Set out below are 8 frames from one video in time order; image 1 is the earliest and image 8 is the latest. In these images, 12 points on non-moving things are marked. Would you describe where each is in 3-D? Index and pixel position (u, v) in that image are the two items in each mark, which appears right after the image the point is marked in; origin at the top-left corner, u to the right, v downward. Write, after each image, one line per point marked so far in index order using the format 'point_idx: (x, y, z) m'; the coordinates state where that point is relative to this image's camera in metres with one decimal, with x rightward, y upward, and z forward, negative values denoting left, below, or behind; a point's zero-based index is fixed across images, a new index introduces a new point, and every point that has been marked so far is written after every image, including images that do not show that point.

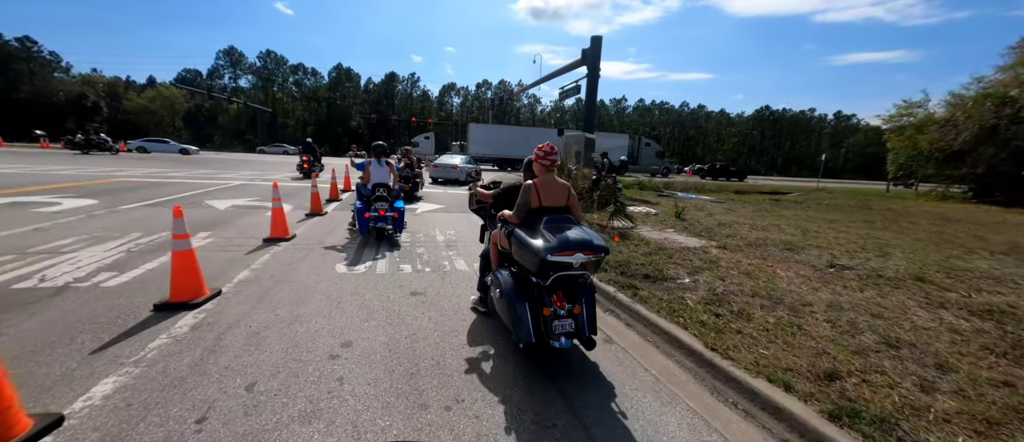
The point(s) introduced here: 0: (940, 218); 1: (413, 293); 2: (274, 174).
0: (+16.0, +0.1, +13.3) m
1: (-1.2, -0.8, +4.1) m
2: (-11.8, +2.3, +17.4) m
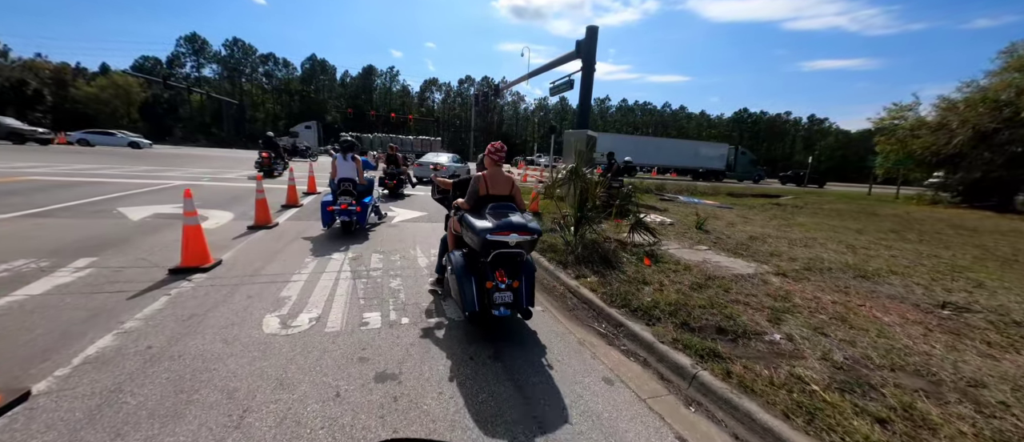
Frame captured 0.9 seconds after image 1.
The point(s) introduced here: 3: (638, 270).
0: (+15.7, -0.2, +12.6) m
1: (-1.0, -1.1, +2.6) m
2: (-12.3, +2.1, +15.3) m
3: (+1.8, -0.7, +5.0) m
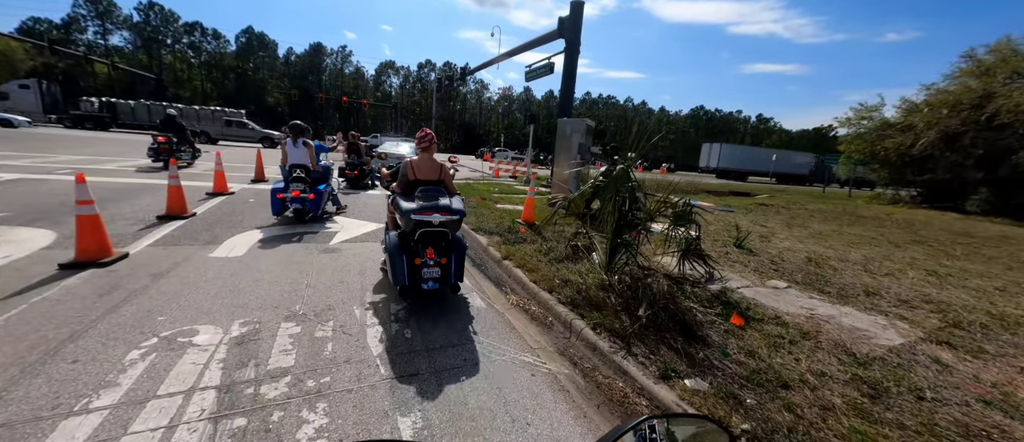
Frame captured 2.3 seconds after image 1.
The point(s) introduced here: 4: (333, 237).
0: (+15.0, -0.3, +12.1) m
1: (-0.5, -1.6, +0.3) m
2: (-13.1, +2.0, +11.6) m
3: (+2.0, -1.1, +3.0) m
4: (-2.9, -0.3, +5.8) m
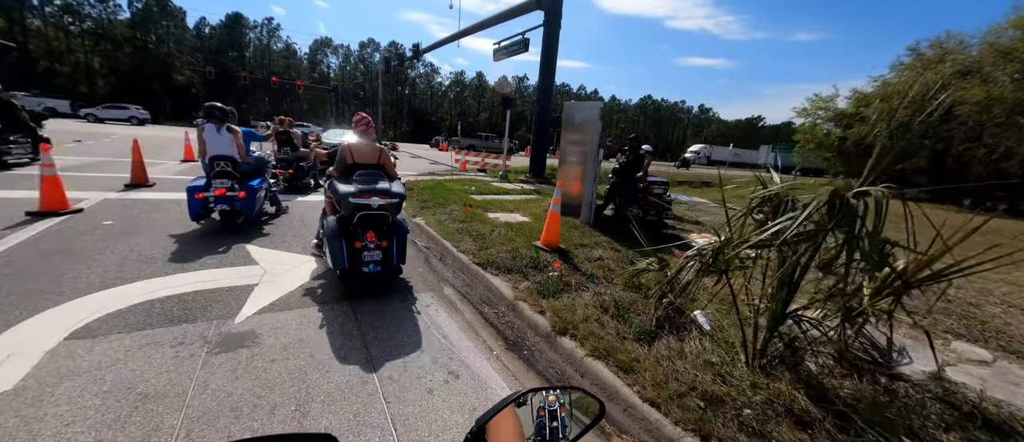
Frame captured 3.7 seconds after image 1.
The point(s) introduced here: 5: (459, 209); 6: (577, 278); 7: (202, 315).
0: (+14.4, -0.1, +12.0) m
1: (+0.7, -2.1, -1.7) m
2: (-13.4, +1.4, +7.6) m
3: (+2.8, -1.5, +1.3) m
4: (-2.5, -0.7, +3.3) m
5: (-1.0, +0.2, +7.1) m
6: (+0.7, -0.6, +4.1) m
7: (-2.6, -0.8, +3.0) m
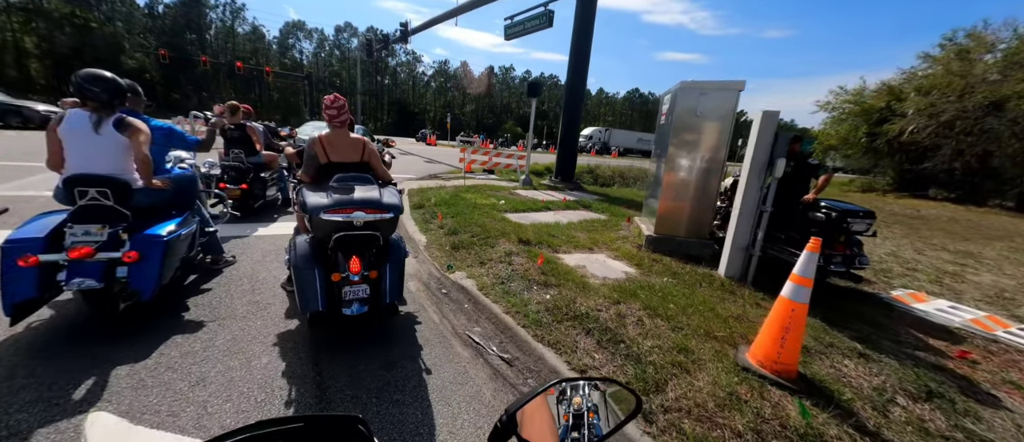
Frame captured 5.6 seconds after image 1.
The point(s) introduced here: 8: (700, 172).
0: (+15.2, -0.5, +10.1) m
1: (+2.3, -2.9, -4.2) m
2: (-12.3, +0.7, +4.3) m
3: (+4.2, -2.2, -1.2) m
4: (-1.2, -1.4, +0.6) m
5: (+0.1, -0.4, +4.4) m
6: (+2.0, -1.3, +1.5) m
7: (-1.2, -1.5, +0.3) m
8: (+2.6, +0.7, +5.0) m
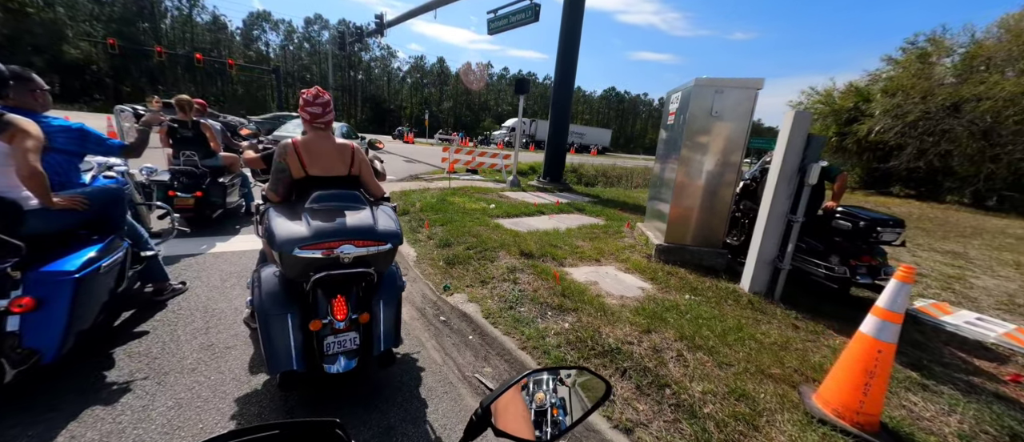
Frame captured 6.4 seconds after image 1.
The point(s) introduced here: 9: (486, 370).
0: (+14.9, -0.4, +10.6) m
1: (+2.9, -3.1, -4.6) m
2: (-12.2, +0.4, +3.0) m
3: (+4.6, -2.3, -1.4) m
4: (-0.9, -1.6, +0.1) m
5: (+0.2, -0.5, +3.9) m
6: (+2.2, -1.4, +1.2) m
7: (-0.9, -1.7, -0.3) m
8: (+2.6, +0.6, +4.6) m
9: (-0.2, -1.1, +2.5) m
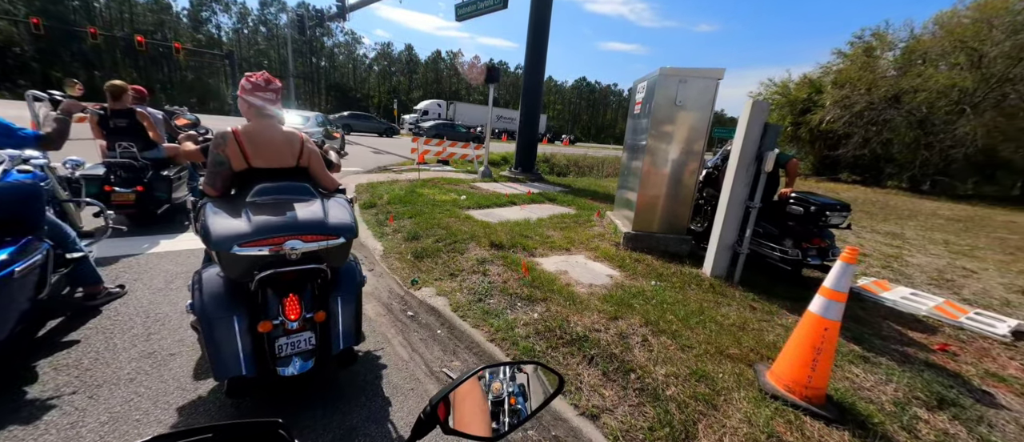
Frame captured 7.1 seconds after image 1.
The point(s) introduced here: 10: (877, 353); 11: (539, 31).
0: (+14.0, +0.1, +11.6) m
1: (+3.2, -3.1, -4.3) m
2: (-12.5, +0.2, +2.1) m
3: (+4.7, -2.3, -1.0) m
4: (-0.9, -1.6, 0.0) m
5: (-0.2, -0.4, +3.9) m
6: (+2.1, -1.3, +1.3) m
7: (-0.9, -1.7, -0.3) m
8: (+2.2, +0.8, +4.7) m
9: (-0.4, -1.0, +2.5) m
10: (+2.9, -1.1, +2.9) m
11: (+0.8, +5.6, +10.5) m
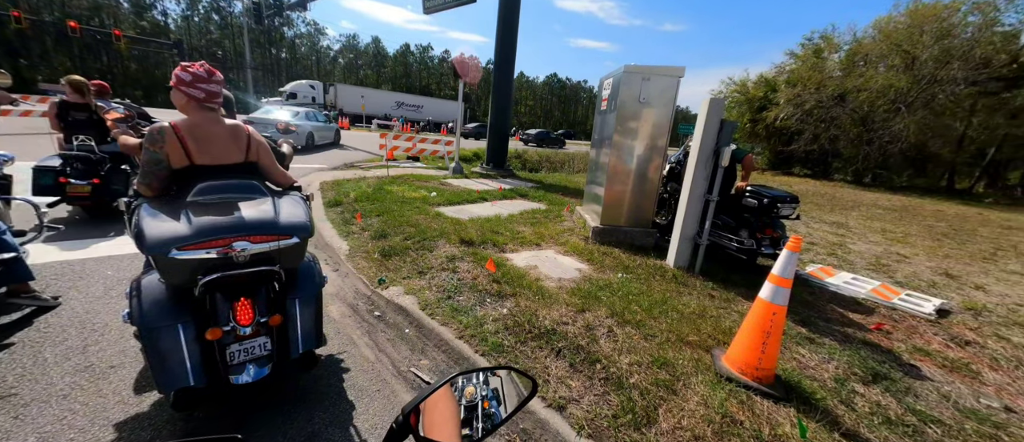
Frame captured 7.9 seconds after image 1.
0: (+13.1, +0.5, +12.6) m
1: (+3.6, -3.1, -4.0) m
2: (-12.6, 0.0, +1.2) m
3: (+4.7, -2.2, -0.7) m
4: (-0.9, -1.6, 0.0) m
5: (-0.5, -0.4, +3.9) m
6: (+2.0, -1.3, +1.5) m
7: (-0.9, -1.7, -0.4) m
8: (+1.8, +0.8, +4.9) m
9: (-0.6, -1.0, +2.5) m
10: (+2.7, -1.0, +3.1) m
11: (-0.1, +5.8, +10.5) m
